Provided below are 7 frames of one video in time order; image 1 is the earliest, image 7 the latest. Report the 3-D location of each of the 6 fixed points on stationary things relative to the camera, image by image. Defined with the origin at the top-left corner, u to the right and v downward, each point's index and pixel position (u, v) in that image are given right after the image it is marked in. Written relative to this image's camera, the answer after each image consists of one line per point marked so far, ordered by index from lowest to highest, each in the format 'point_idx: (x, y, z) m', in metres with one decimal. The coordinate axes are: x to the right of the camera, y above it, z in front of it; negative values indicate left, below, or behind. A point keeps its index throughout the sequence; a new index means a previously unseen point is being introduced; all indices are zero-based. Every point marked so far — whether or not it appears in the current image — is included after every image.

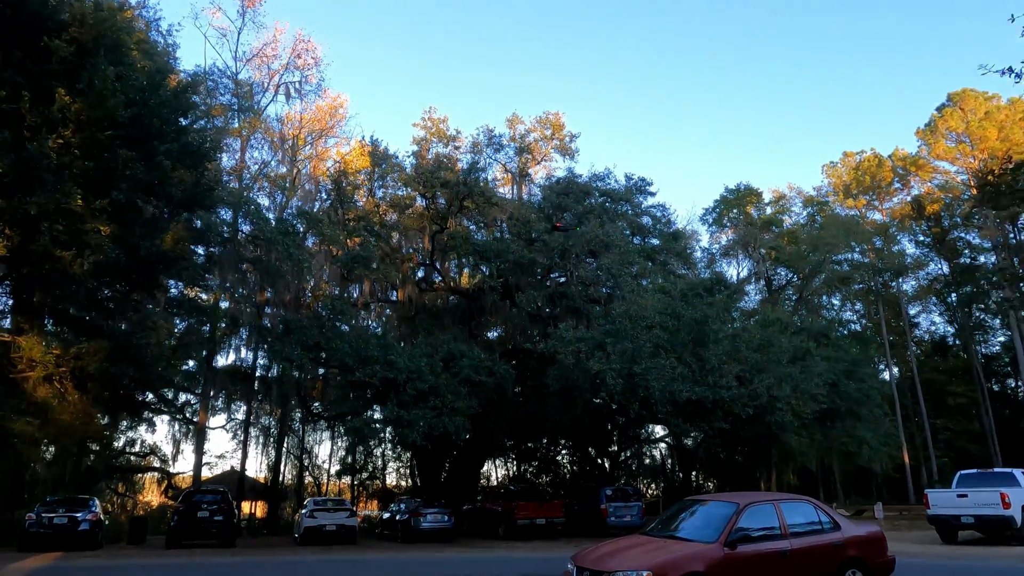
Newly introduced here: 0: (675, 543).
0: (+2.0, -3.2, +8.2) m
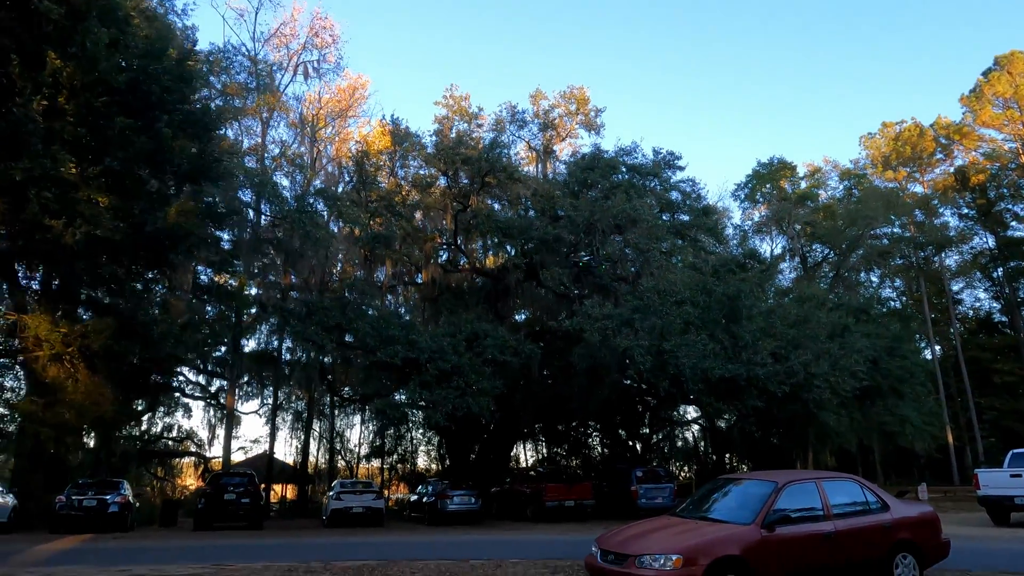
0: (+2.2, -2.7, +7.6) m
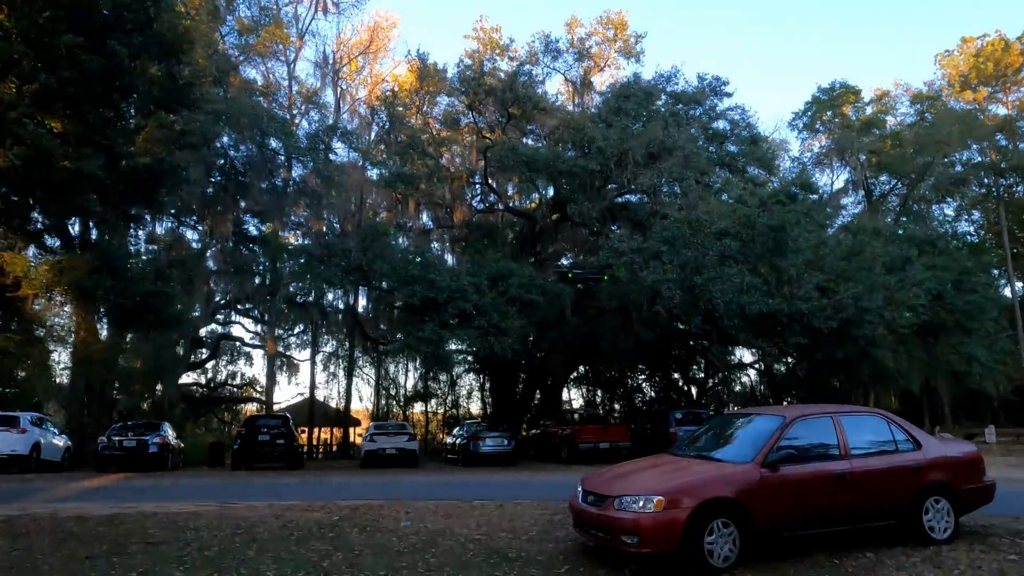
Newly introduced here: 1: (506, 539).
0: (+1.9, -1.8, +6.7) m
1: (-0.1, -3.0, +7.9) m
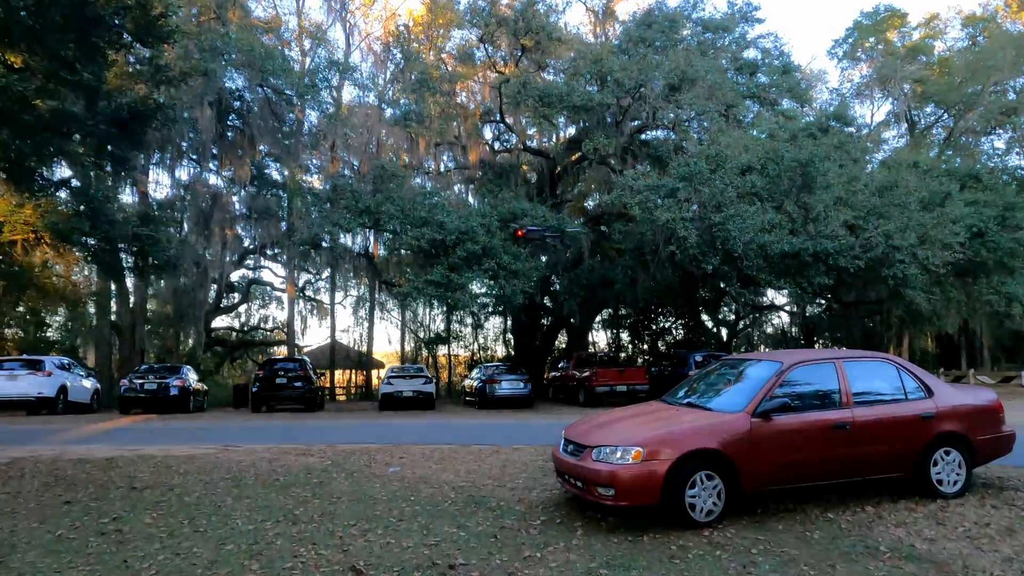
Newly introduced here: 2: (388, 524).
0: (+1.7, -1.2, +6.3) m
1: (-0.3, -2.3, +7.7) m
2: (-1.2, -2.2, +6.1) m
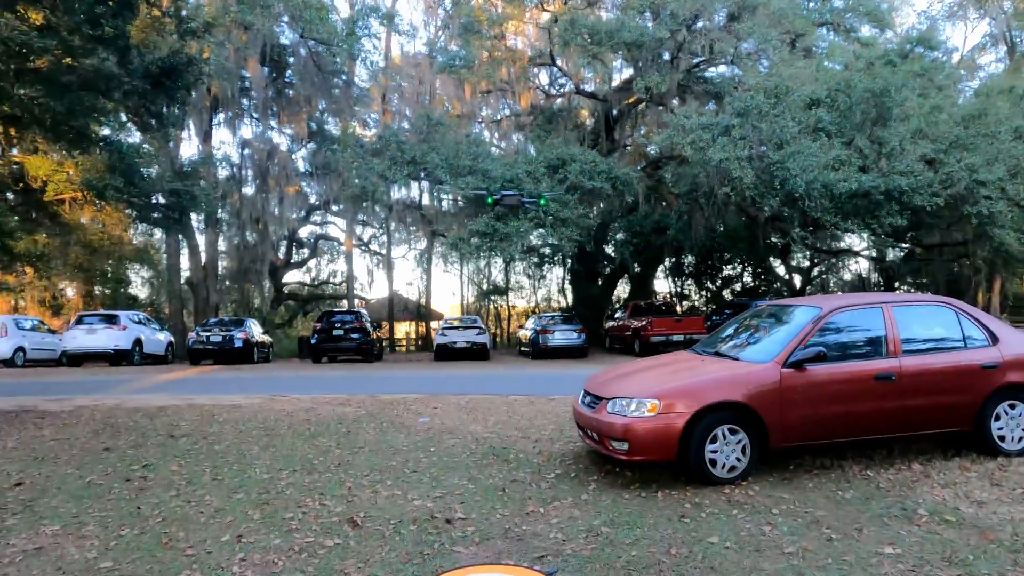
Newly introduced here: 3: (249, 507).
0: (+1.8, -0.7, +5.8) m
1: (0.0, -1.7, +7.5) m
2: (-1.0, -1.7, +6.1) m
3: (-2.1, -1.7, +5.2) m
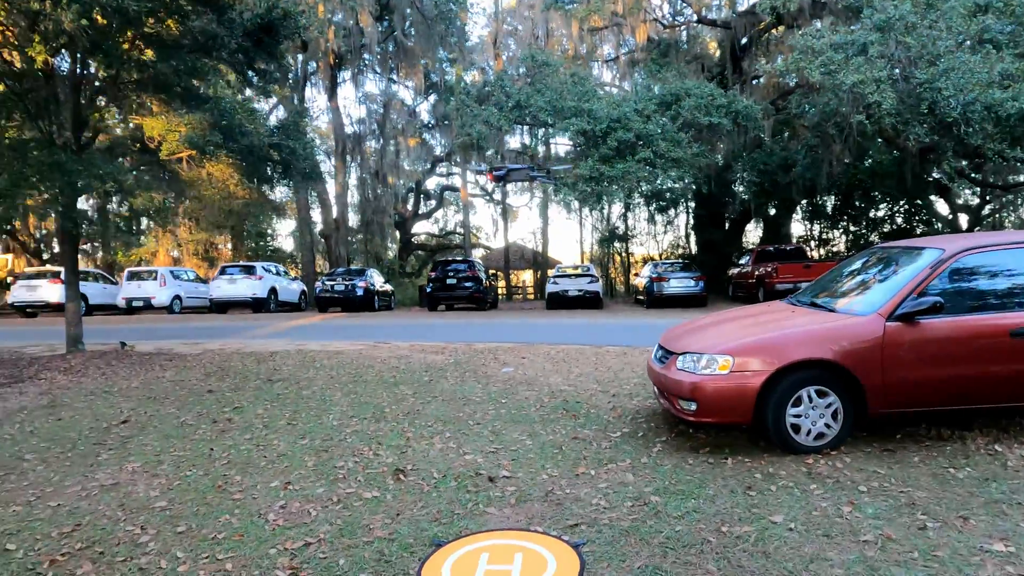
0: (+2.2, -0.2, +5.1) m
1: (+0.9, -1.1, +7.1) m
2: (-0.5, -1.2, +5.9) m
3: (-1.6, -1.3, +5.3) m
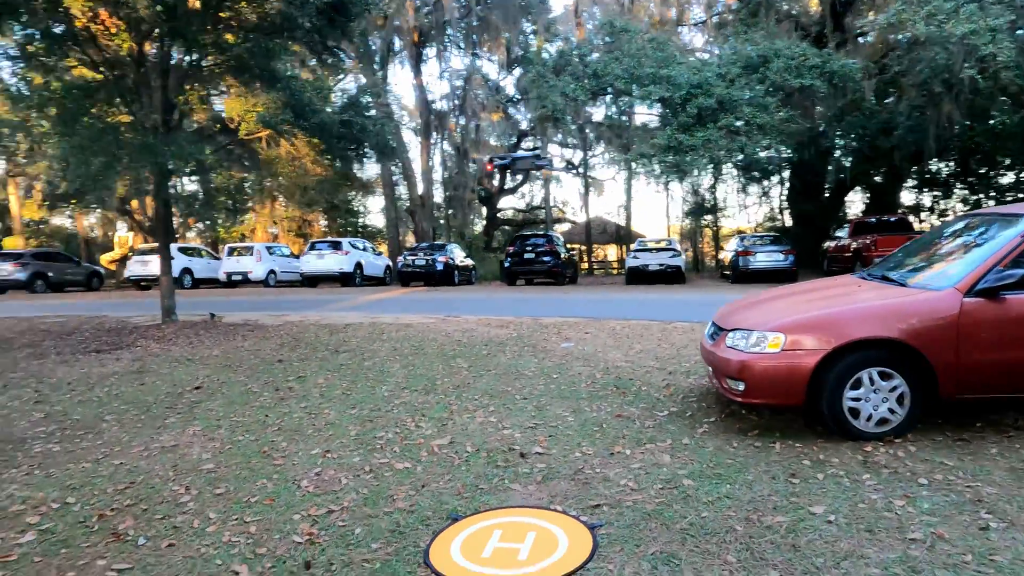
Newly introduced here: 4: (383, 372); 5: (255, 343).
0: (+2.5, 0.0, +4.6) m
1: (+1.4, -0.8, +6.9) m
2: (0.0, -1.0, +5.9) m
3: (-1.3, -1.1, +5.4) m
4: (-1.5, -0.9, +7.5) m
5: (-3.8, -0.8, +9.8) m
